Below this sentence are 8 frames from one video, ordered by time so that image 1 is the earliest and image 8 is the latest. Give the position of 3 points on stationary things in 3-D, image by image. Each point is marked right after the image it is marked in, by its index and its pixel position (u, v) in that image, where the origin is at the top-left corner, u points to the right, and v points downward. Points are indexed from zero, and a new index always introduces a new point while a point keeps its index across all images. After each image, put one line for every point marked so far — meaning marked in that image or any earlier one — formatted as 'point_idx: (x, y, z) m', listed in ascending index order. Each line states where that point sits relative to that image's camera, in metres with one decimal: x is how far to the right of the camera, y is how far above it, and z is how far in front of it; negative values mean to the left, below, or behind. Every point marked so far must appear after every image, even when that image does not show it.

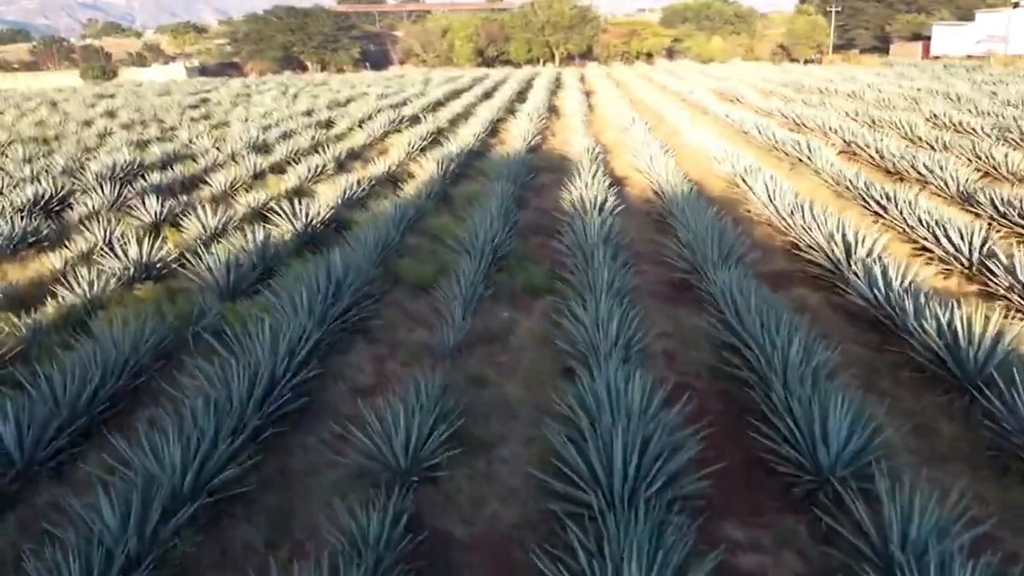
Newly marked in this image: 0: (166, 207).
0: (-3.9, +0.9, +9.4) m
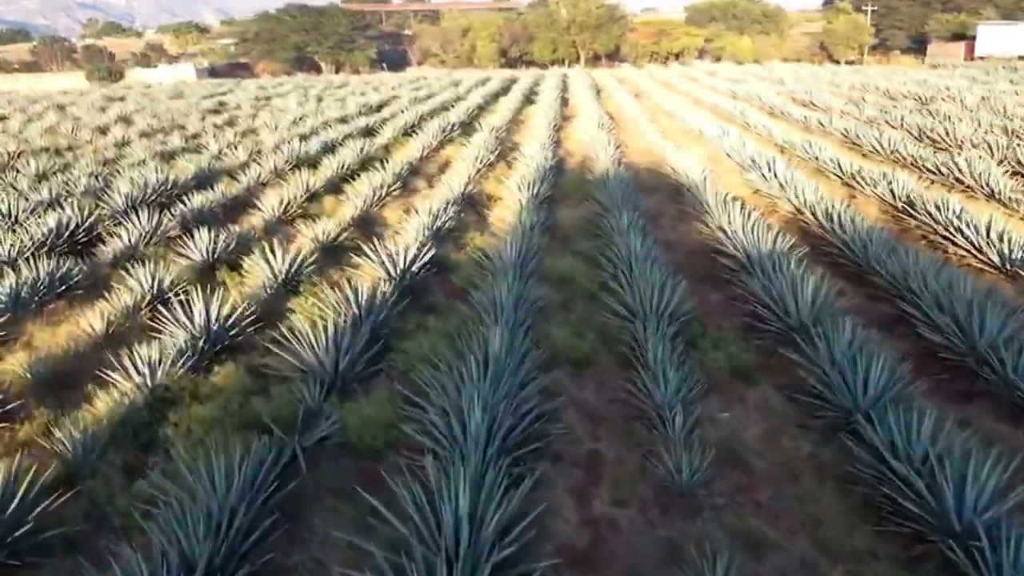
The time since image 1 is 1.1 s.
0: (-2.7, +0.4, +7.7) m
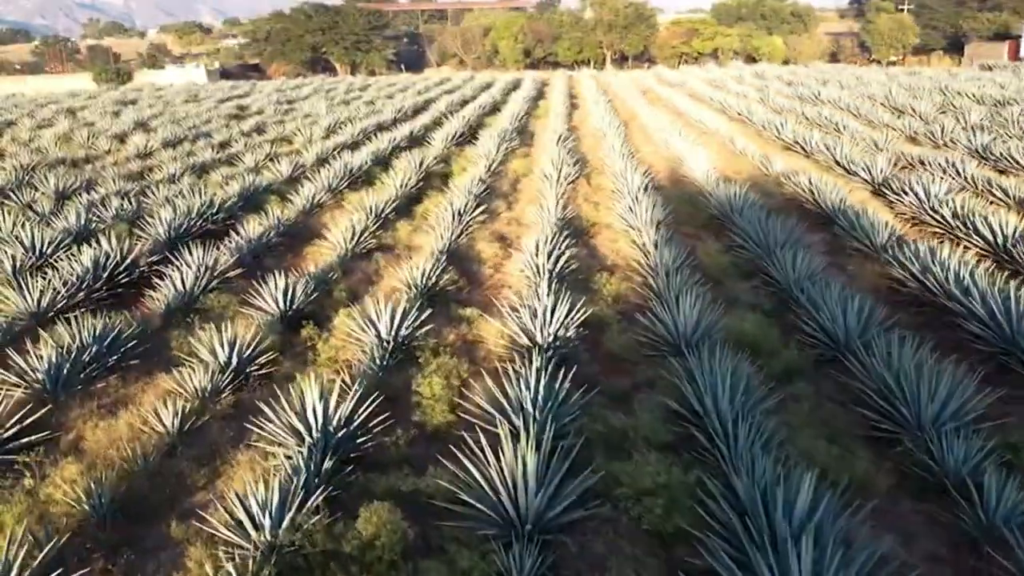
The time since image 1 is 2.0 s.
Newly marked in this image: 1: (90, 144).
0: (-1.6, 0.0, +6.3) m
1: (-8.4, +2.9, +16.6) m
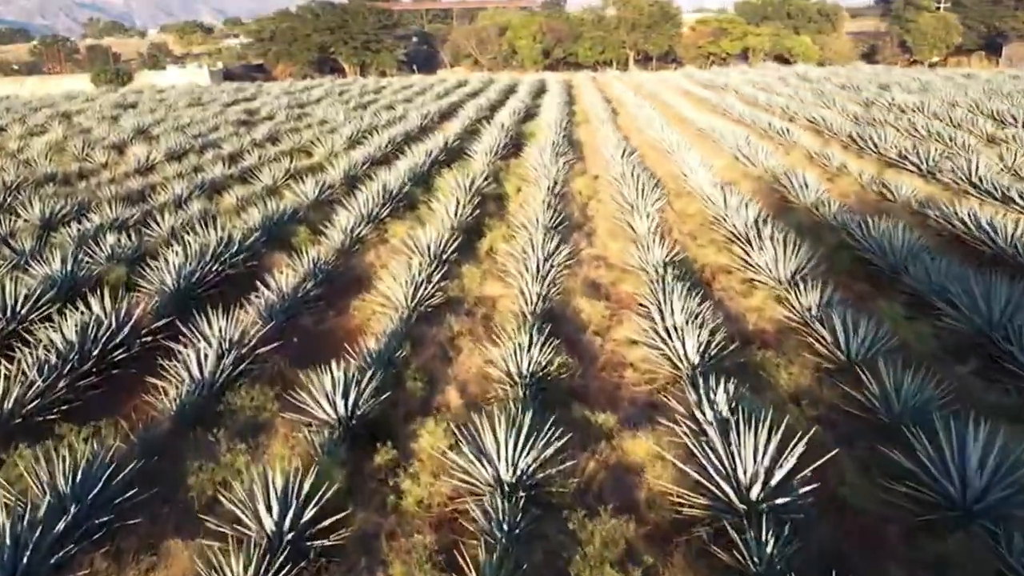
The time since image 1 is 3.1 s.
0: (-0.8, -0.5, +4.5) m
1: (-7.6, +2.4, +14.8) m
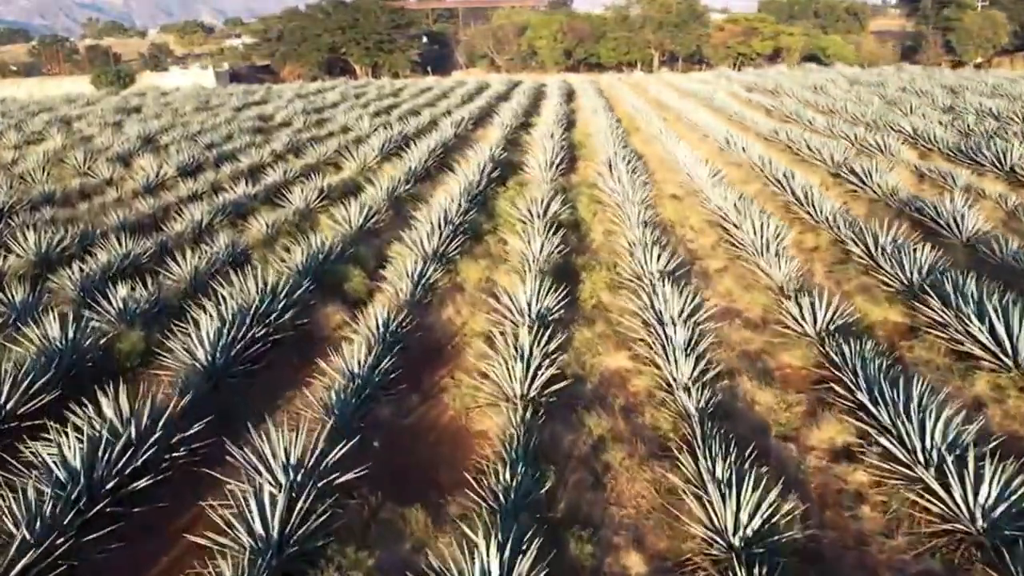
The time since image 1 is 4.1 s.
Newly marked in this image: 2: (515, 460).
0: (0.0, -1.0, +3.0) m
1: (-6.8, +1.9, +13.3) m
2: (0.0, -0.8, +3.8) m
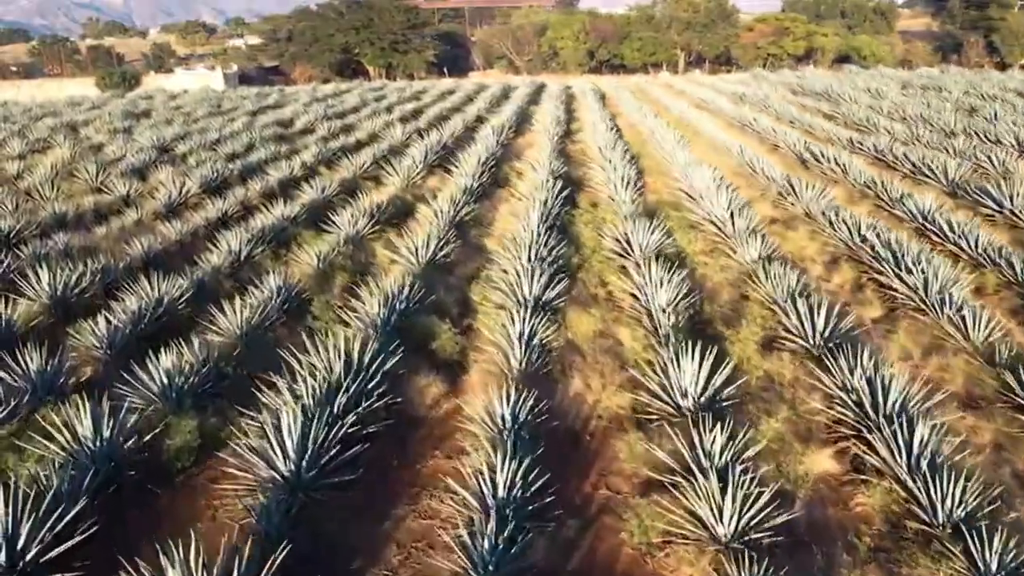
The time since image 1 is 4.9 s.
0: (+0.9, -1.4, +1.7) m
1: (-6.0, +1.5, +12.0) m
2: (+0.9, -1.2, +2.5) m
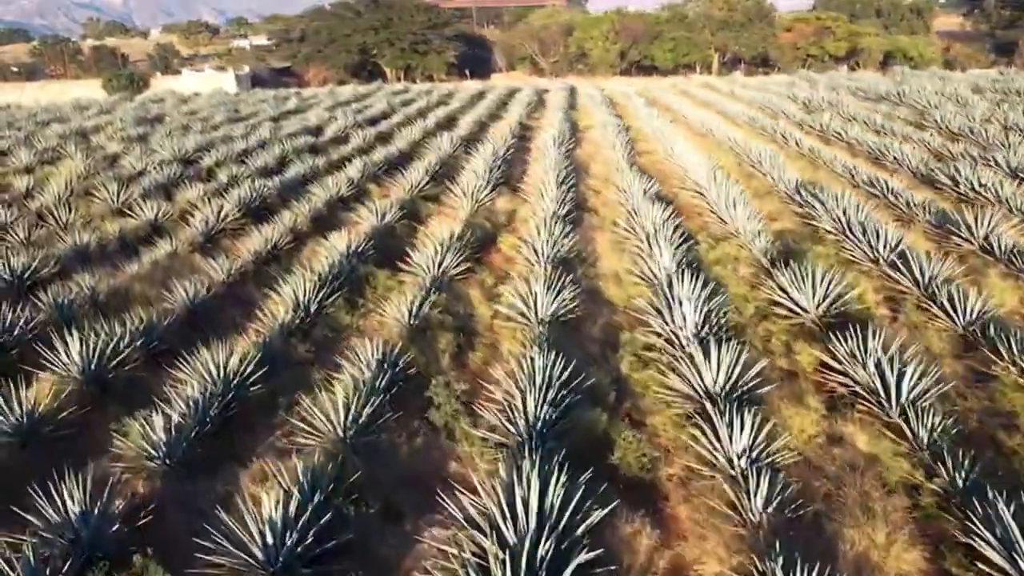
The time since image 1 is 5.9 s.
0: (+1.9, -1.8, +0.2) m
1: (-4.9, +1.0, +10.5) m
2: (+1.9, -1.7, +1.0) m
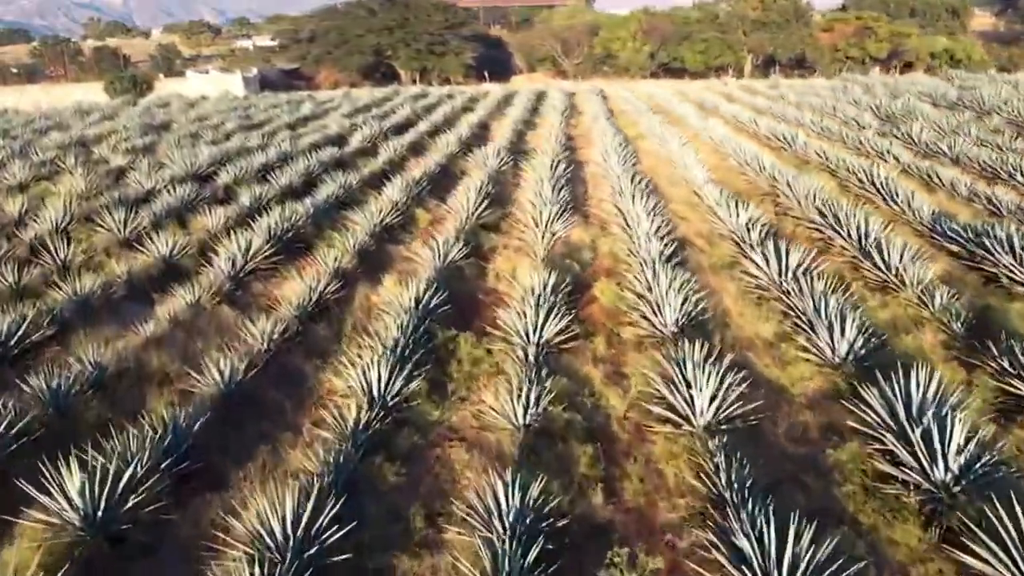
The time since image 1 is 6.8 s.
0: (+2.7, -2.3, -1.4) m
1: (-4.1, +0.5, +8.9) m
2: (+2.7, -2.2, -0.6) m
